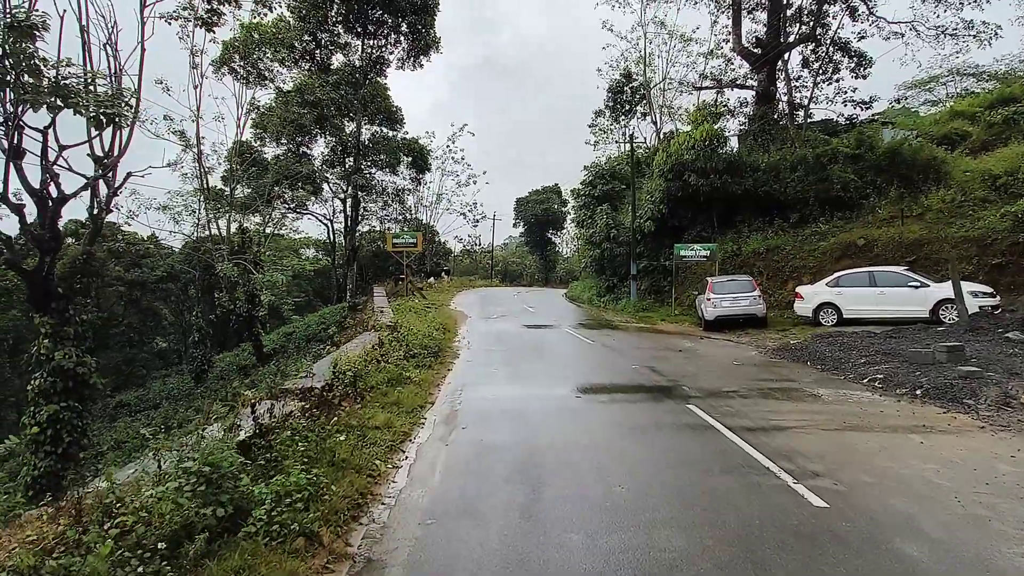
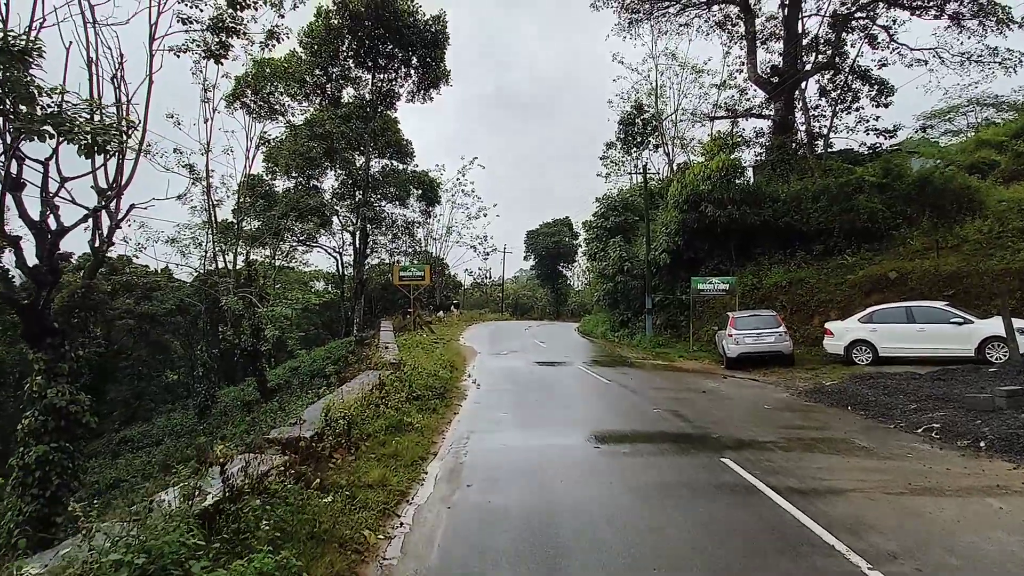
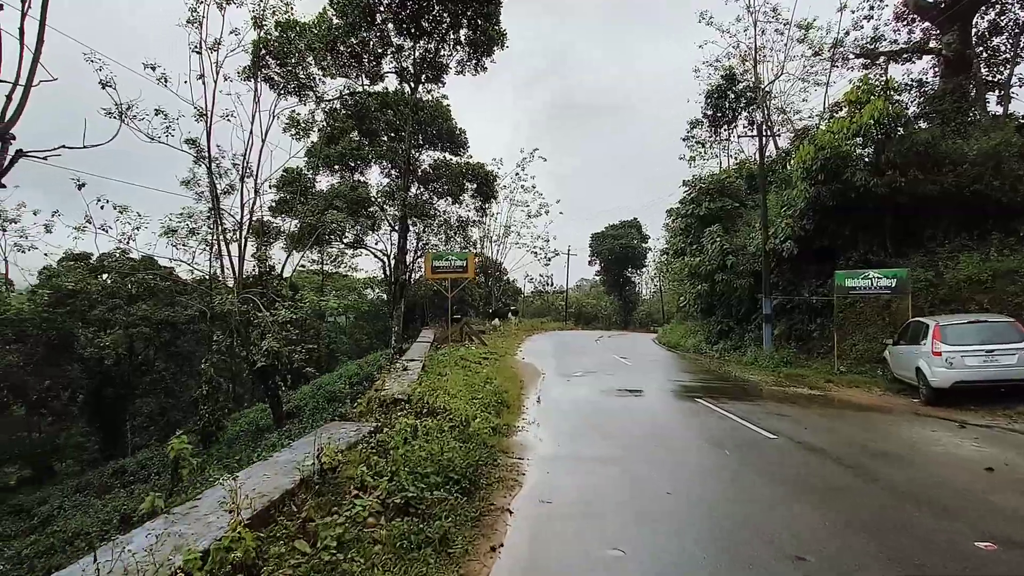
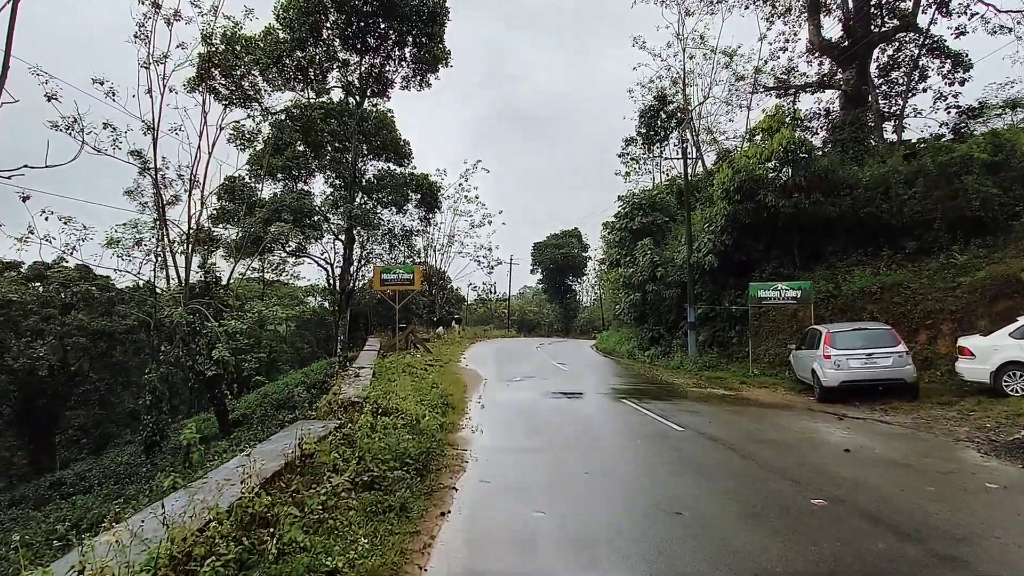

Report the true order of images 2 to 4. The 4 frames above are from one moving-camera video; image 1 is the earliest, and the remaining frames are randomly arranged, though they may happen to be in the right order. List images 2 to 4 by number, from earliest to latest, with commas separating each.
2, 4, 3
